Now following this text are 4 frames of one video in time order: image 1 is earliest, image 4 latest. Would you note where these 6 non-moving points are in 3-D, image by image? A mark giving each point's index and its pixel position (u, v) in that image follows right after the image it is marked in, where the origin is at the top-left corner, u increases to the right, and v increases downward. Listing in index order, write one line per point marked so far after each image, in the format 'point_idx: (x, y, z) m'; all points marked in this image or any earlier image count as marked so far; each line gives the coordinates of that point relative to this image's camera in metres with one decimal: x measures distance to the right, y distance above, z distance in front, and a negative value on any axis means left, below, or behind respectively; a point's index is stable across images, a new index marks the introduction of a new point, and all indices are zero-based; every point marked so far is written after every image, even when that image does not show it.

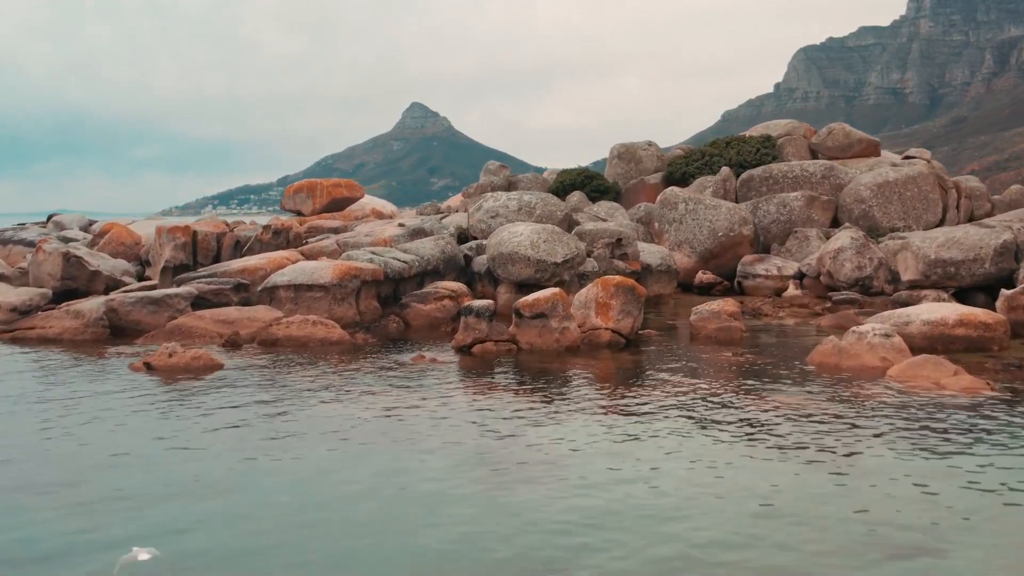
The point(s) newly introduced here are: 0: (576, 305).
0: (+1.3, -0.3, +18.6) m
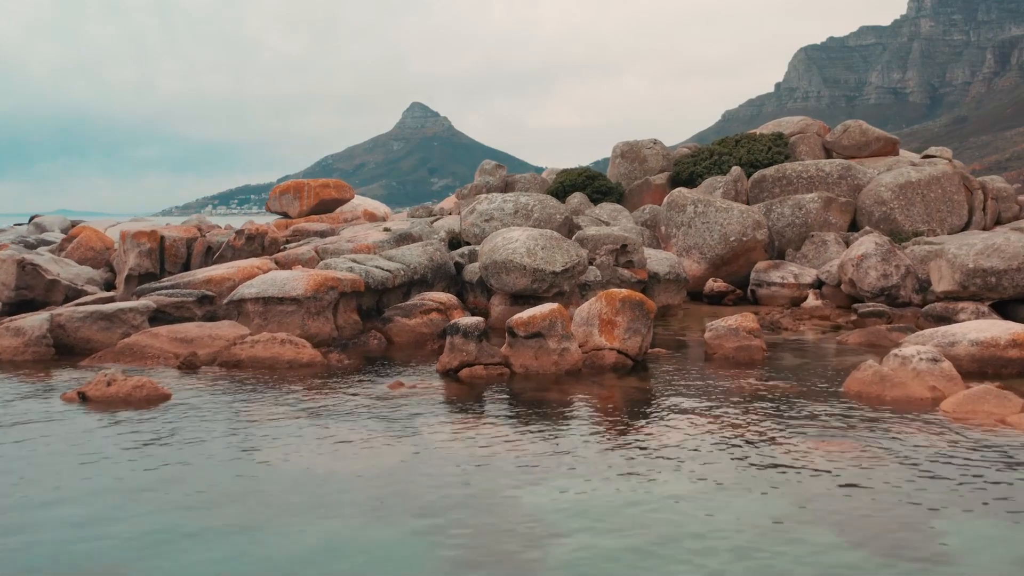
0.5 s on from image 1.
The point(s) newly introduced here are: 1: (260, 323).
0: (+1.2, -0.6, +16.5) m
1: (-5.2, -0.7, +18.6) m
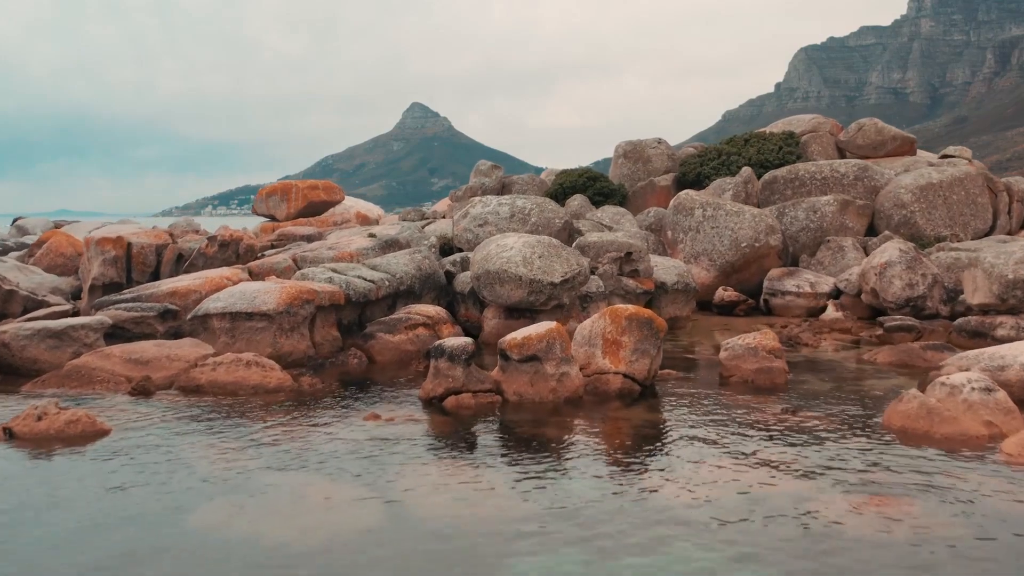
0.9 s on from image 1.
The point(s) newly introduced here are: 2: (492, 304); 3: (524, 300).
0: (+1.1, -0.9, +14.8) m
1: (-5.3, -1.0, +16.8) m
2: (-0.4, -0.3, +19.3) m
3: (+0.2, -0.2, +18.7) m
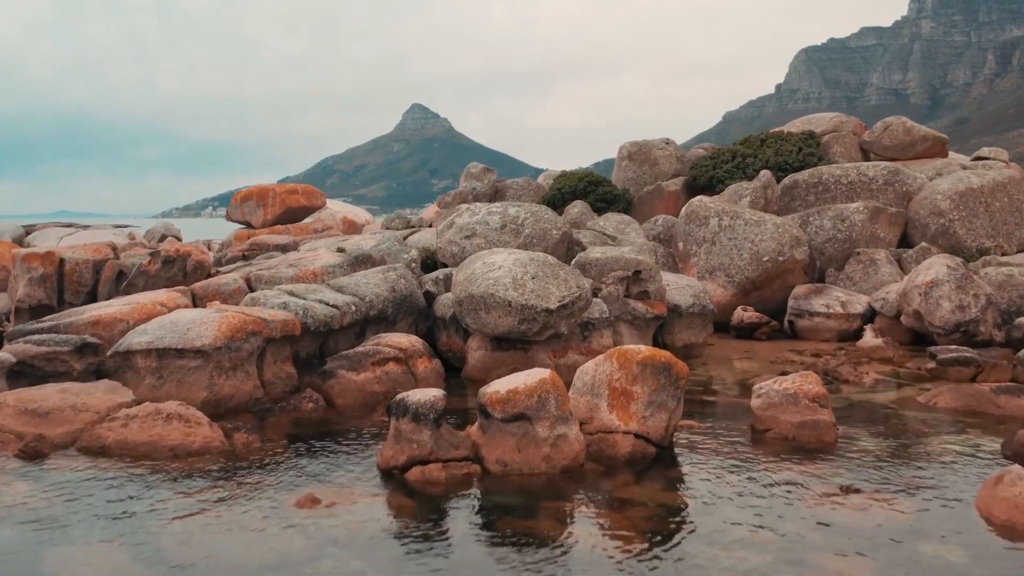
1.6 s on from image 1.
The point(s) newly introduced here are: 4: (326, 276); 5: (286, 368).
0: (+0.9, -1.3, +11.9) m
1: (-5.5, -1.4, +13.9) m
2: (-0.6, -0.8, +16.4) m
3: (0.0, -0.7, +15.8) m
4: (-3.7, +0.3, +18.2) m
5: (-3.8, -1.4, +15.4) m
